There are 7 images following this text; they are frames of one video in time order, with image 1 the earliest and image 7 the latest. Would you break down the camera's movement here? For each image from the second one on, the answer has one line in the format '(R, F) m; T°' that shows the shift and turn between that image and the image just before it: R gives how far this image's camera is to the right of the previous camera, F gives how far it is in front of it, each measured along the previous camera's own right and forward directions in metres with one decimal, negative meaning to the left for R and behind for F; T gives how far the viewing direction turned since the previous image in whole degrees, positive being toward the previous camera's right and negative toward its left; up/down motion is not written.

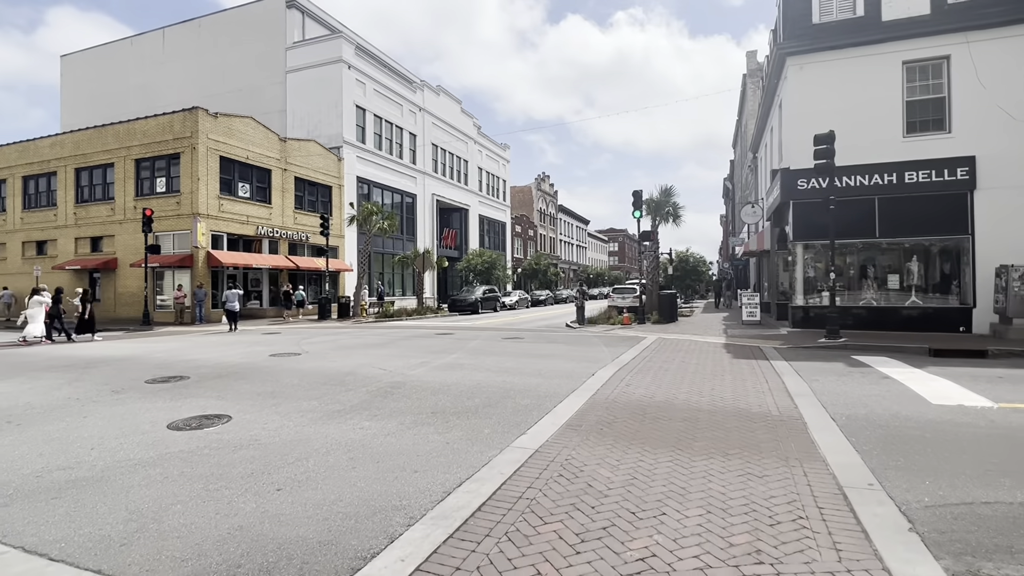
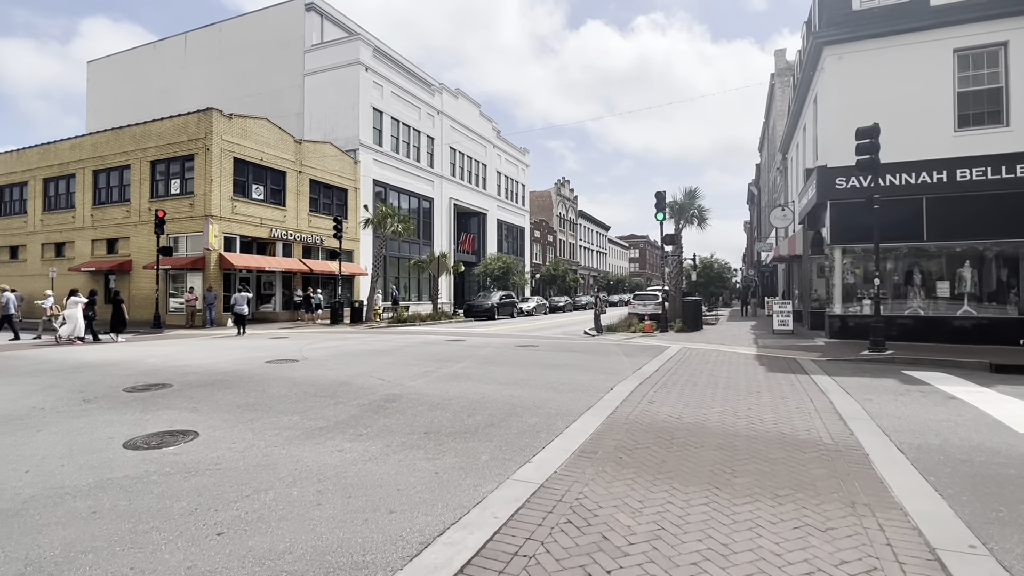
(+0.2, +1.1) m; -2°
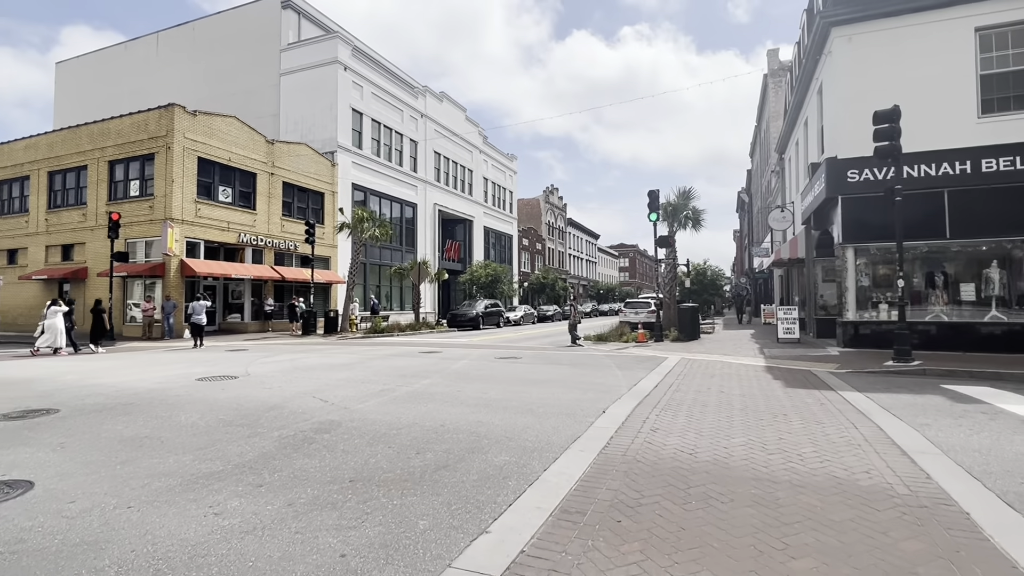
(+0.3, +1.9) m; +1°
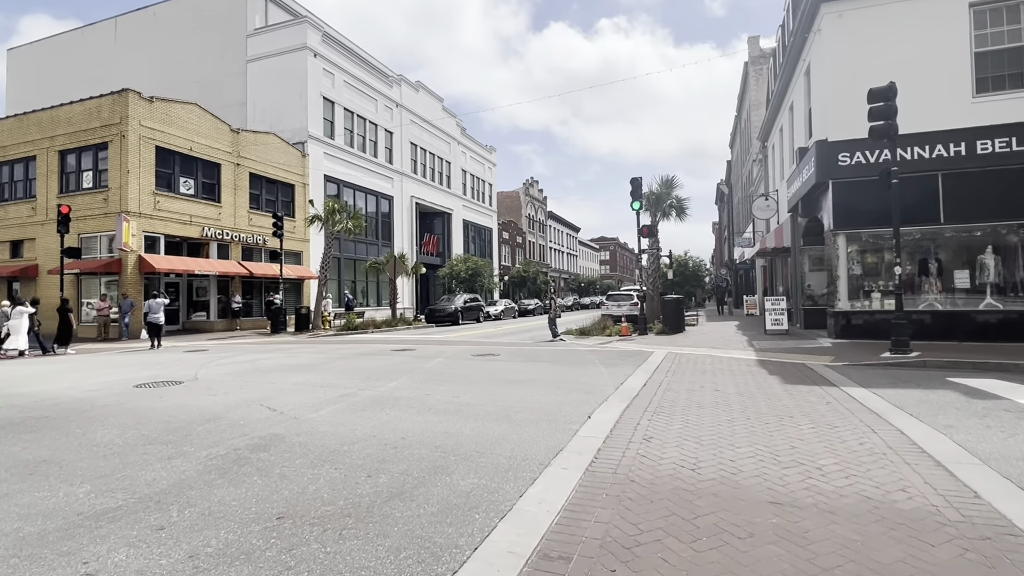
(+0.1, +1.0) m; +2°
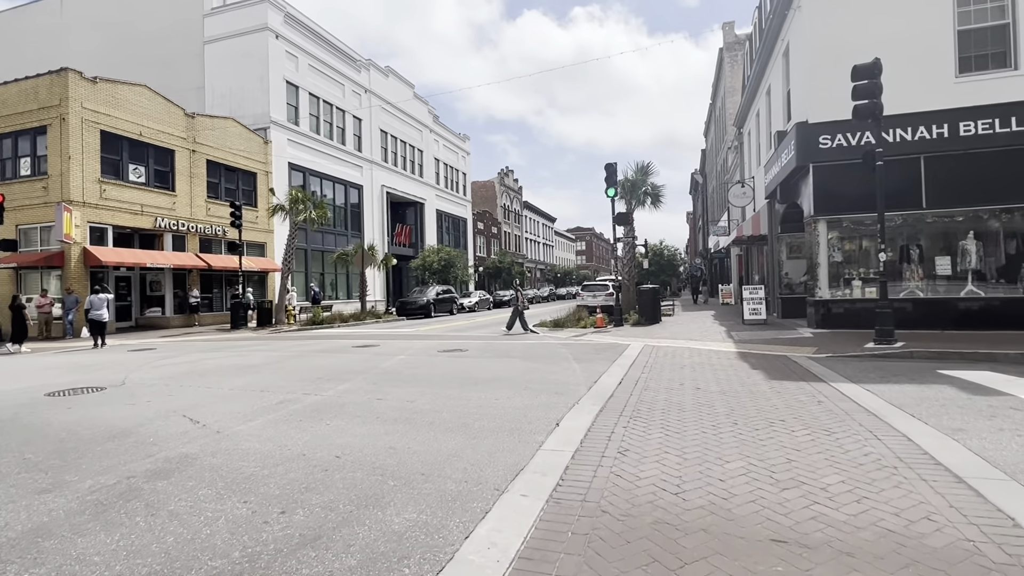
(+0.2, +0.9) m; +2°
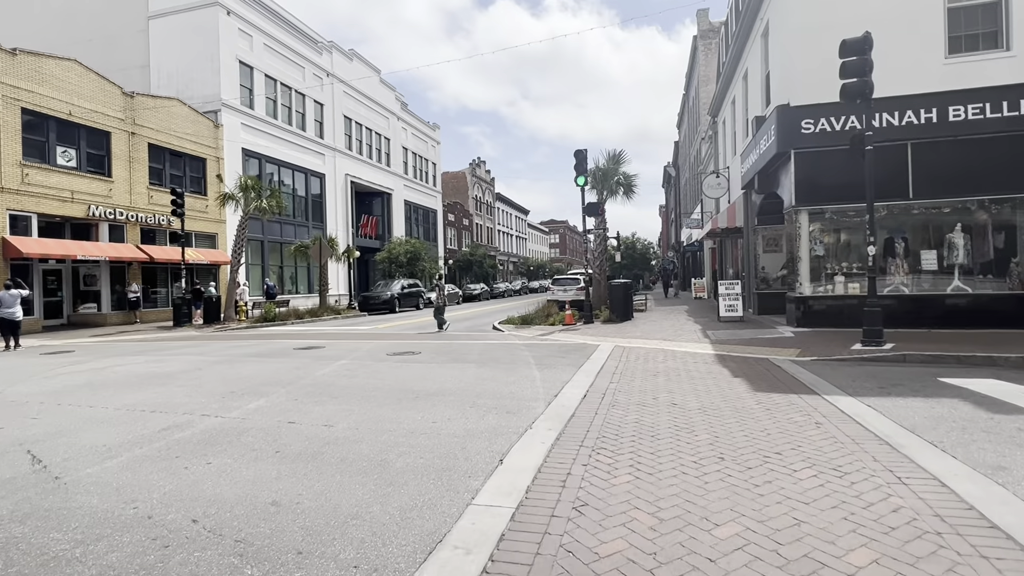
(+0.4, +1.3) m; +3°
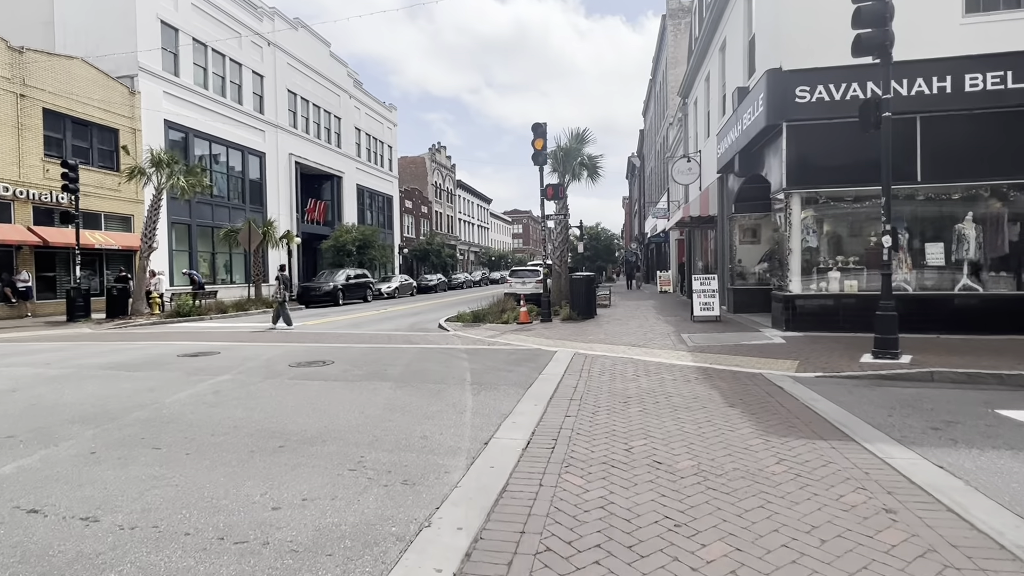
(+0.5, +2.4) m; +4°
